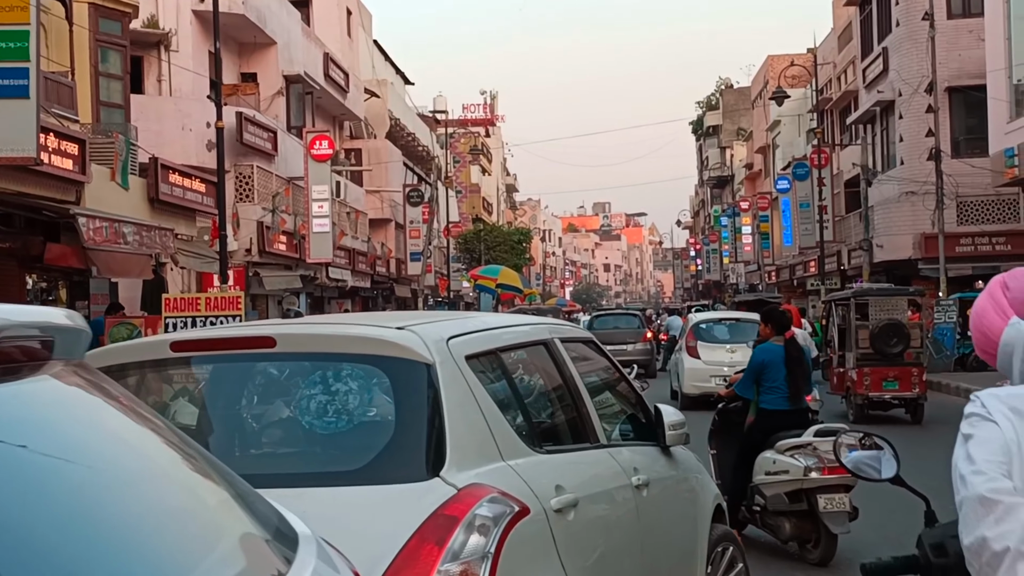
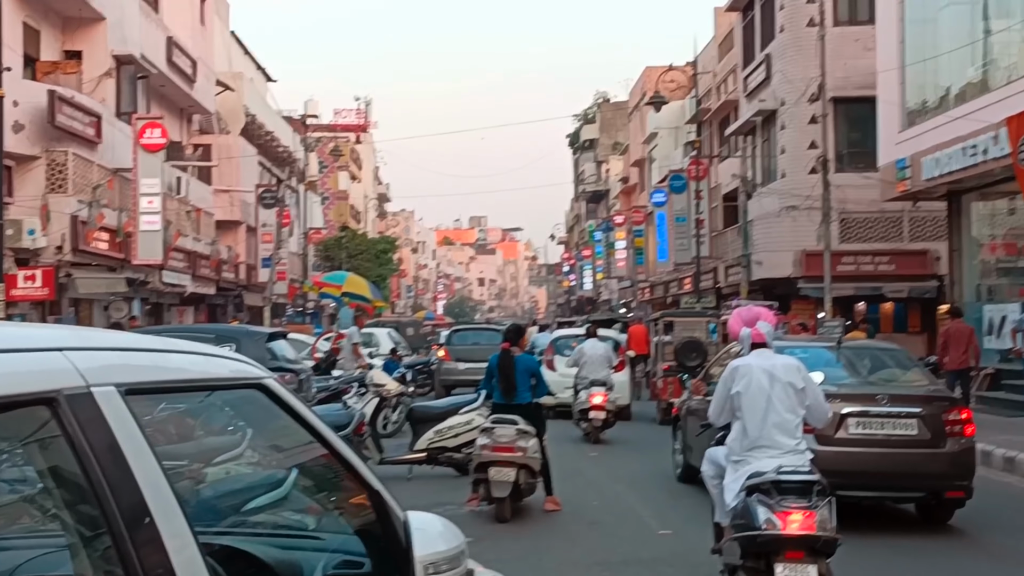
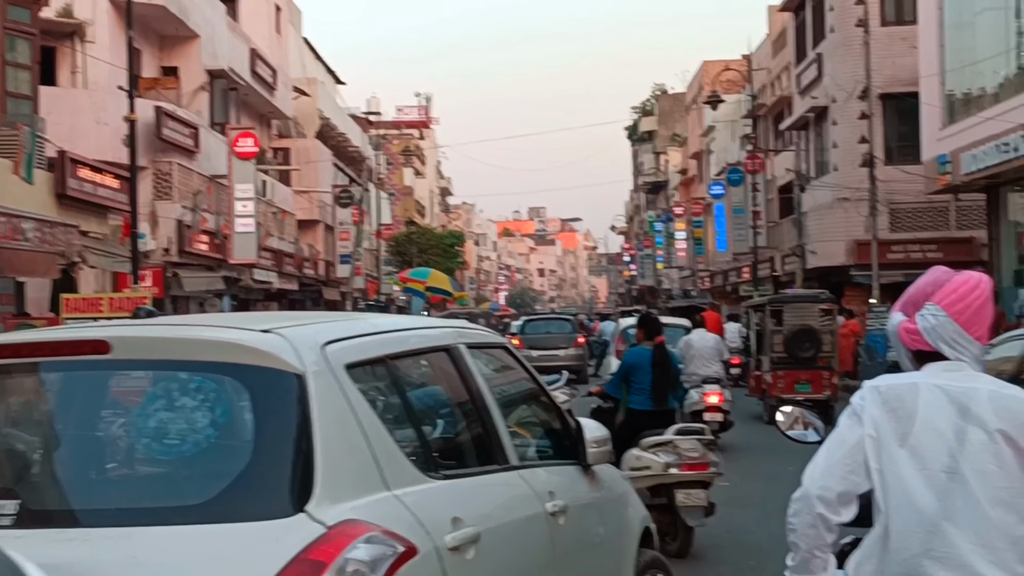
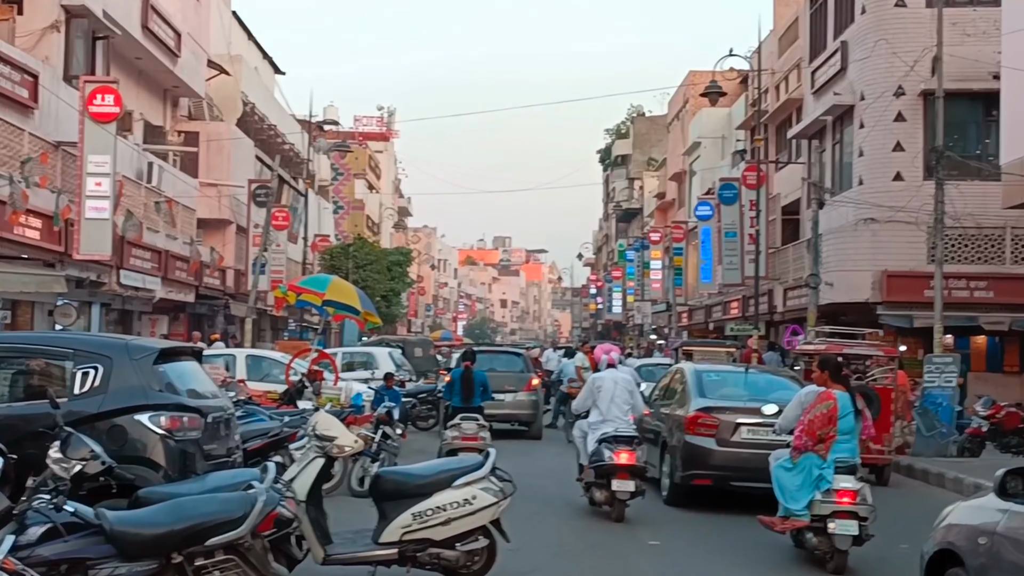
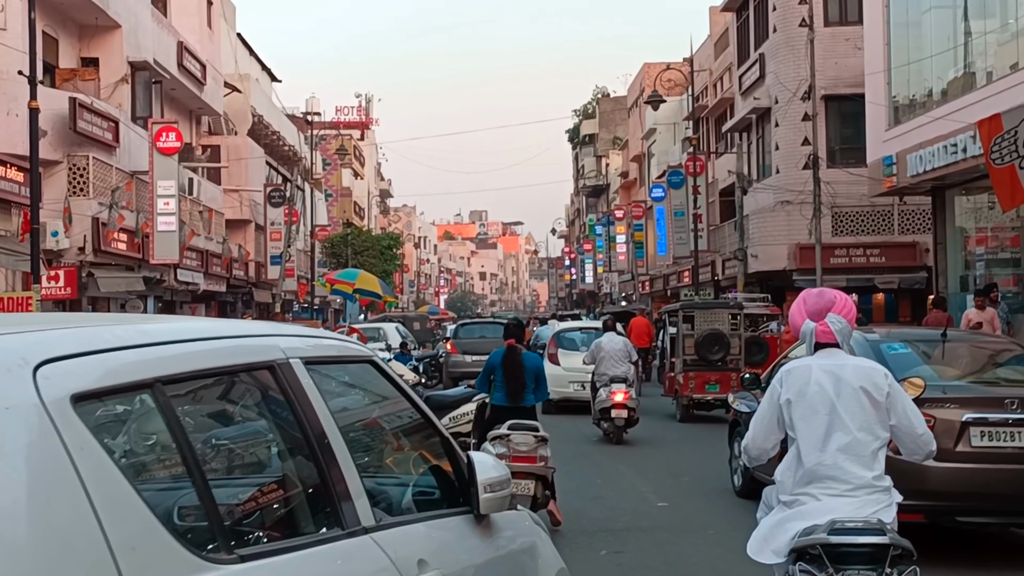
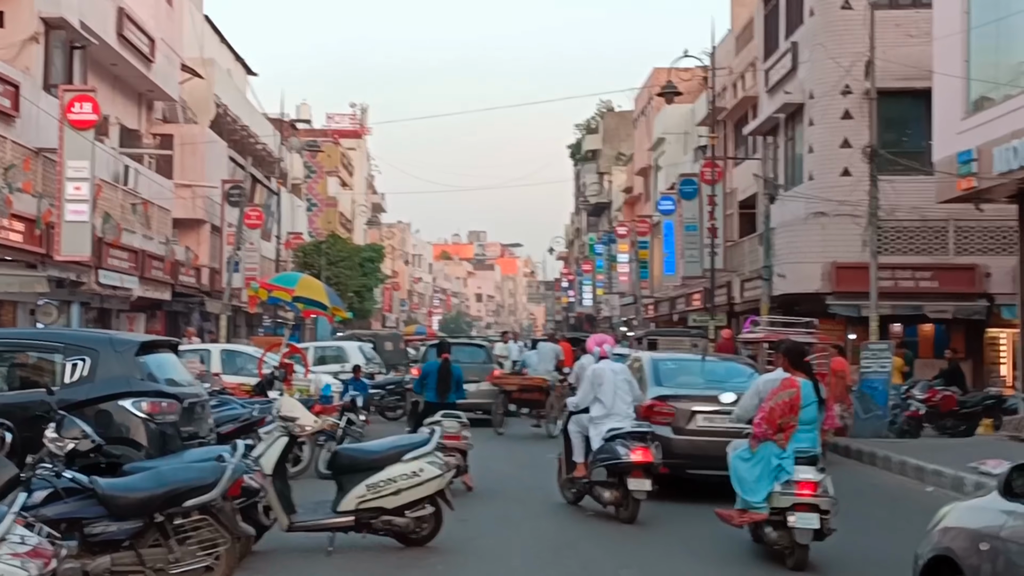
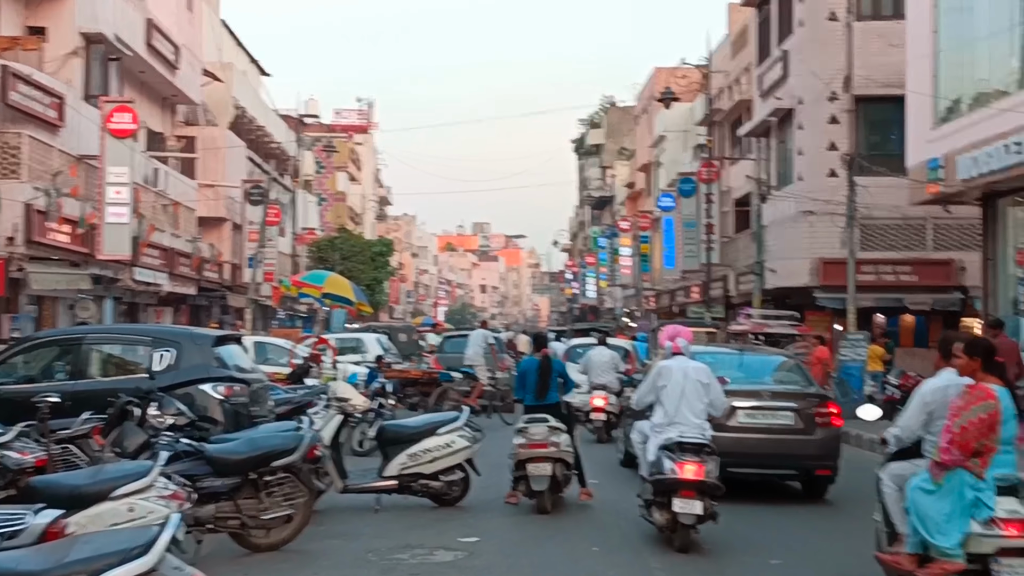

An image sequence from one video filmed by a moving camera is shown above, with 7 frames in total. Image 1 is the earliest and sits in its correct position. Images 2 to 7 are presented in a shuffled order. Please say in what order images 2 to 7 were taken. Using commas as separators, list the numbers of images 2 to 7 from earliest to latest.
3, 5, 2, 7, 6, 4
